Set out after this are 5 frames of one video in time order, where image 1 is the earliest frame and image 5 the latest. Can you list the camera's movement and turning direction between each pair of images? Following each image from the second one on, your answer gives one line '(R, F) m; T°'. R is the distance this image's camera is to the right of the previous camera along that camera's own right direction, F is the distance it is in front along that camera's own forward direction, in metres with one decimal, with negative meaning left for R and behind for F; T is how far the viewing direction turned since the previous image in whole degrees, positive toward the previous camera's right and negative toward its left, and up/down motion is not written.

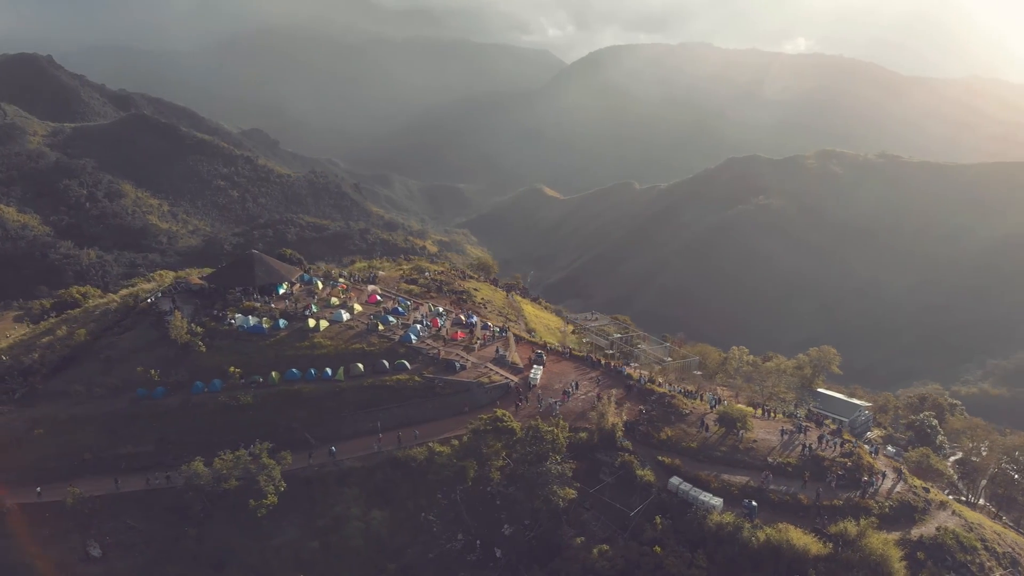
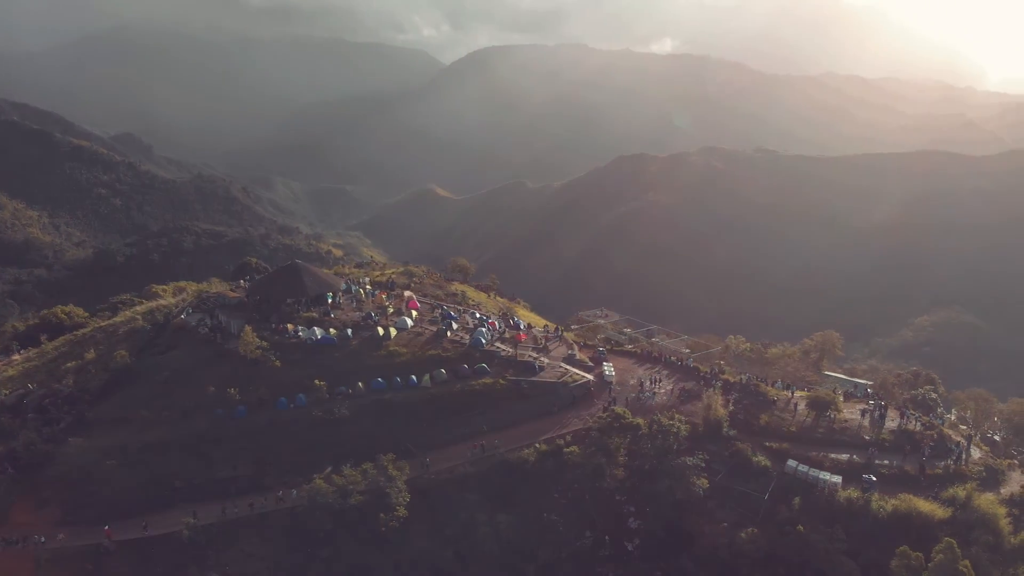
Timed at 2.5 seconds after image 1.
(-11.6, +0.3) m; +9°
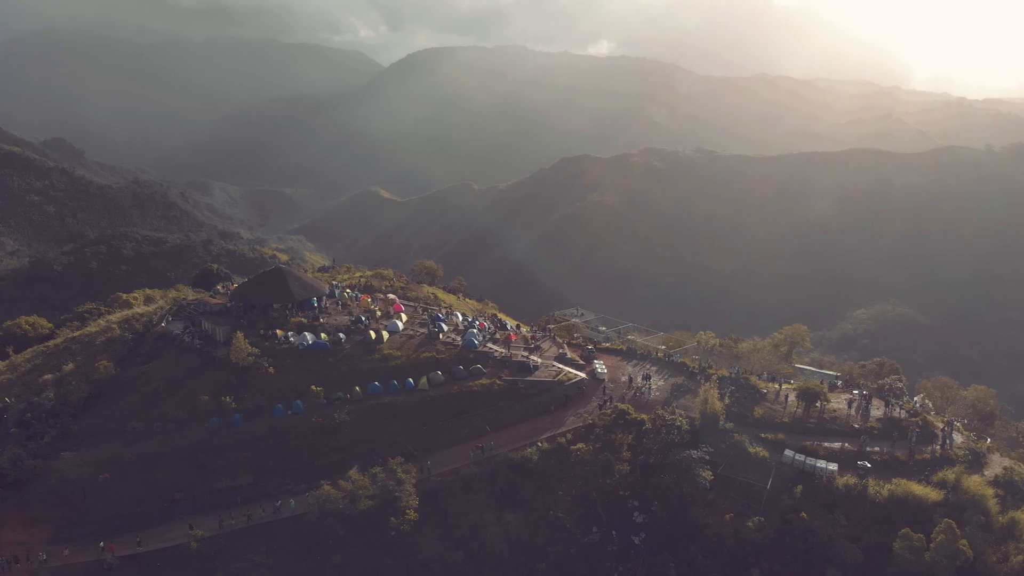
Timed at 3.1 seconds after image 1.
(-3.1, -0.1) m; +4°
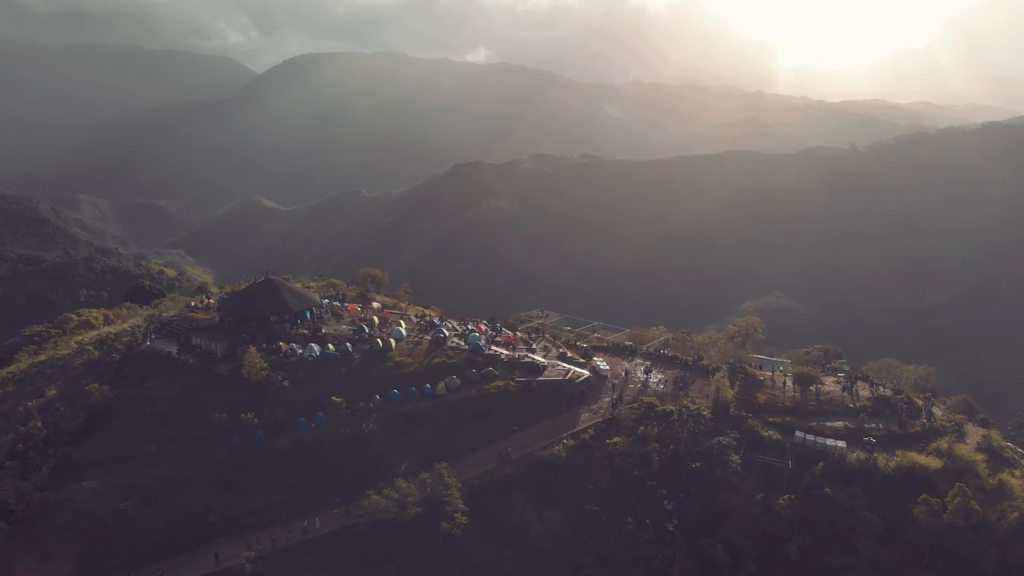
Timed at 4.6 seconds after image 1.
(-7.4, -0.2) m; +8°
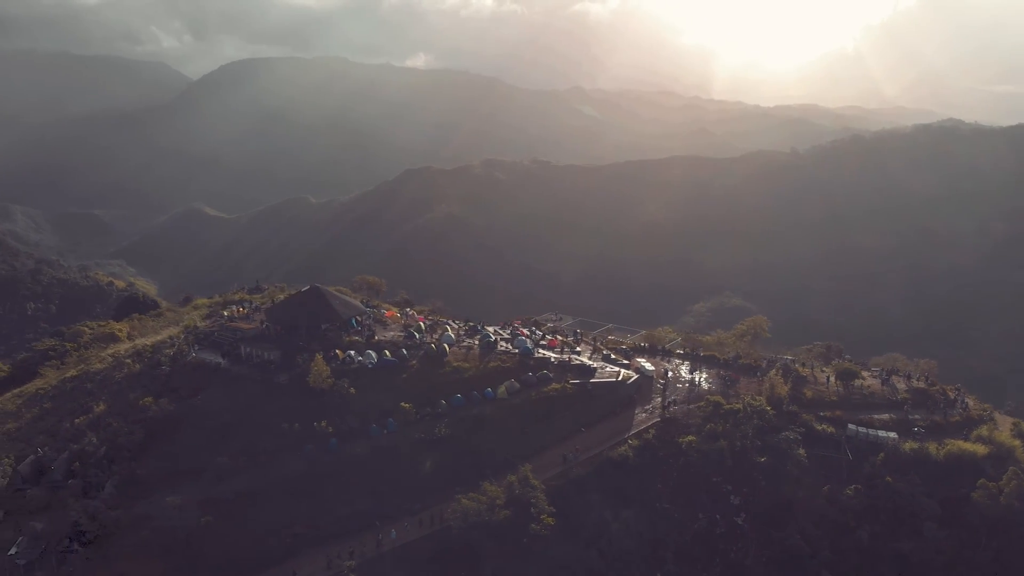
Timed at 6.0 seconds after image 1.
(-6.7, -0.2) m; +4°
